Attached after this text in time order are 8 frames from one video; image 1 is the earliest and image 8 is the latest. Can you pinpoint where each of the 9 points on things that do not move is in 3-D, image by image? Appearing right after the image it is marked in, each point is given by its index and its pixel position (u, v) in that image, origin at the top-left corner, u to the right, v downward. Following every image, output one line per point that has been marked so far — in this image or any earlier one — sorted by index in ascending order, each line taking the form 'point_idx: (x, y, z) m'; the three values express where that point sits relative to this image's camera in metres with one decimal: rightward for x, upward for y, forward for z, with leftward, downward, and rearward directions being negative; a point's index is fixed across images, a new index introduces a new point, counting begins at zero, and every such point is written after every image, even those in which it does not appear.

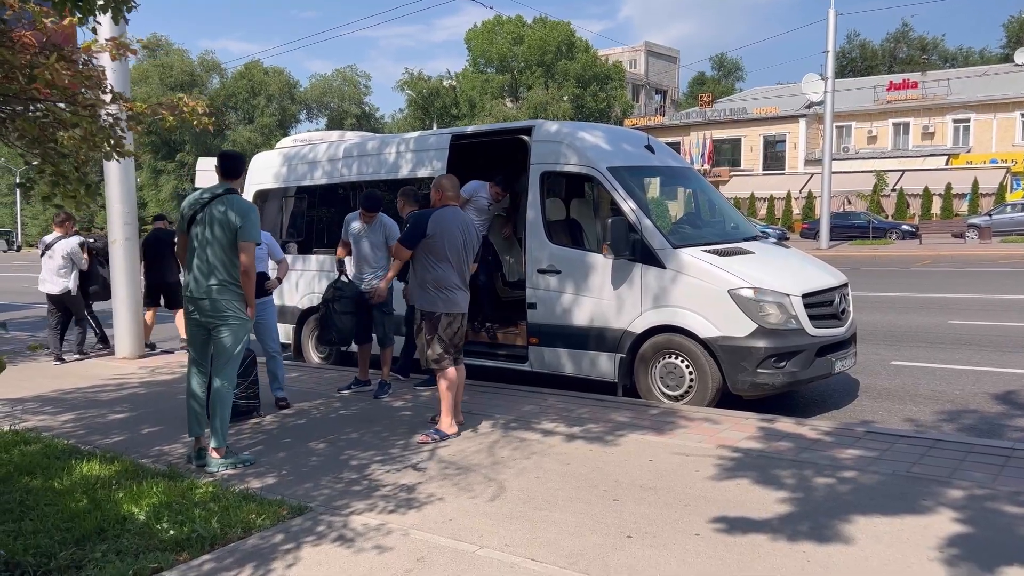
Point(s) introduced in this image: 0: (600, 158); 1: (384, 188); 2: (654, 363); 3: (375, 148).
0: (+0.8, +1.2, +7.8) m
1: (-1.5, +1.2, +9.3) m
2: (+1.2, -0.7, +7.3) m
3: (-1.6, +1.6, +9.5) m
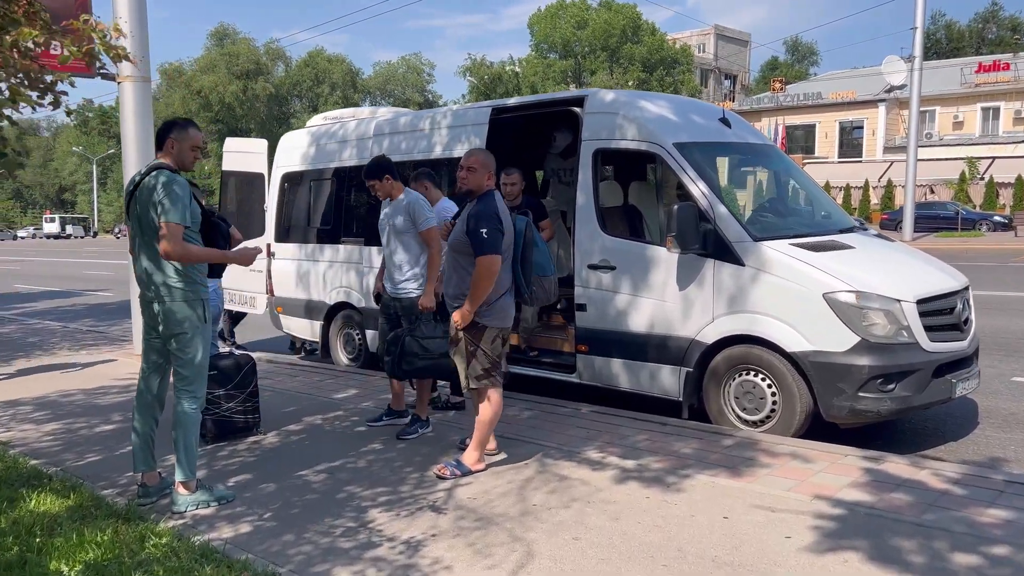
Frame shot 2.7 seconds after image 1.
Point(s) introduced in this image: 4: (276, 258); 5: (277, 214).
0: (+1.2, +1.2, +6.5) m
1: (-1.0, +1.2, +8.3) m
2: (+1.6, -0.7, +6.0) m
3: (-1.1, +1.7, +8.4) m
4: (-2.8, +0.4, +9.9) m
5: (-2.8, +0.9, +10.0) m
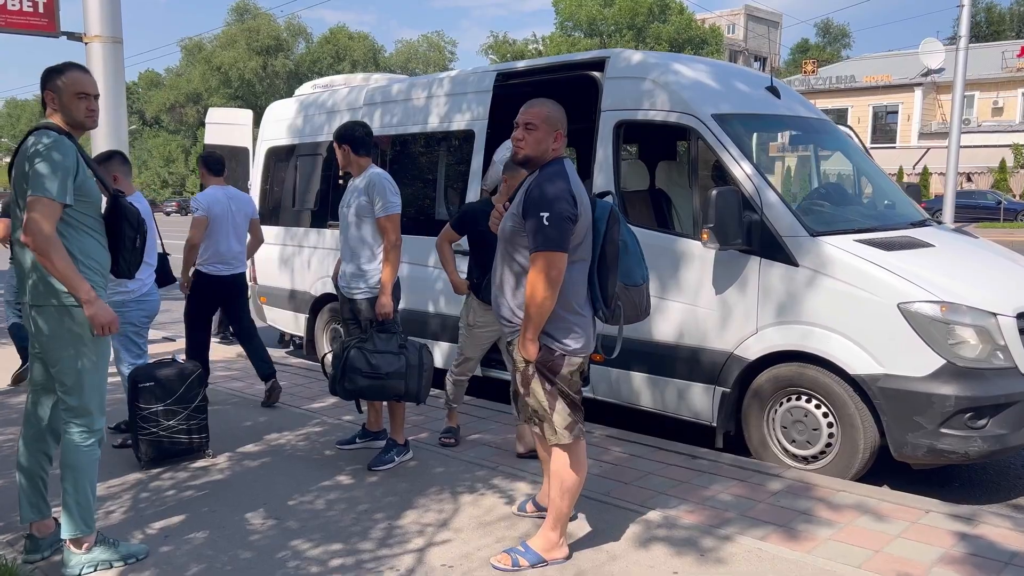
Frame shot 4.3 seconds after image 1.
0: (+1.2, +1.2, +5.4) m
1: (-0.9, +1.3, +7.2) m
2: (+1.6, -0.7, +4.9) m
3: (-1.0, +1.8, +7.3) m
4: (-2.7, +0.5, +8.9) m
5: (-2.7, +1.0, +9.0) m
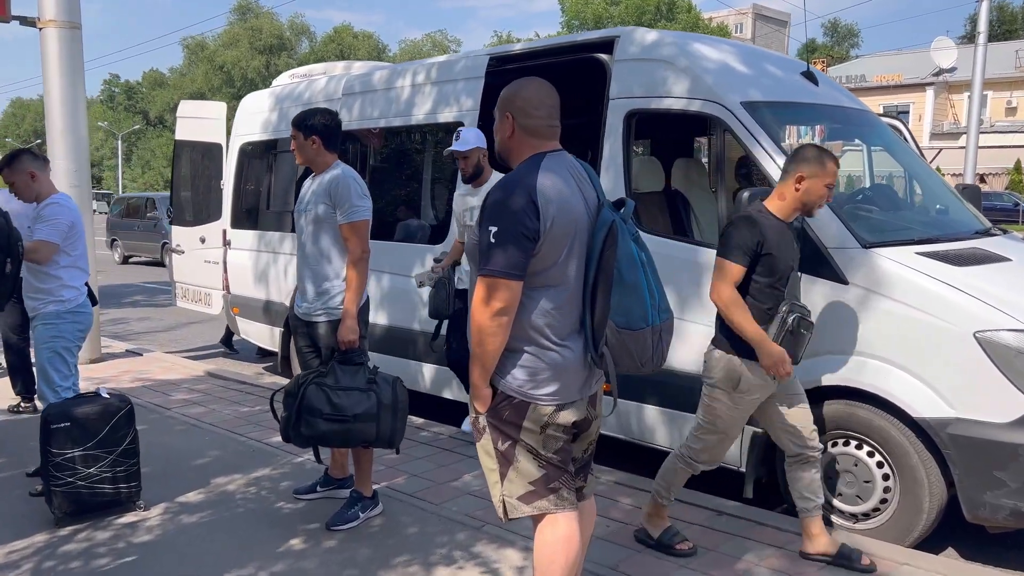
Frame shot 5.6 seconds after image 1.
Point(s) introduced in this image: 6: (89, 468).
0: (+1.2, +1.1, +4.6) m
1: (-0.9, +1.2, +6.4) m
2: (+1.5, -0.8, +4.1) m
3: (-1.0, +1.6, +6.5) m
4: (-2.7, +0.4, +8.1) m
5: (-2.7, +0.9, +8.2) m
6: (-2.1, -0.9, +4.0) m
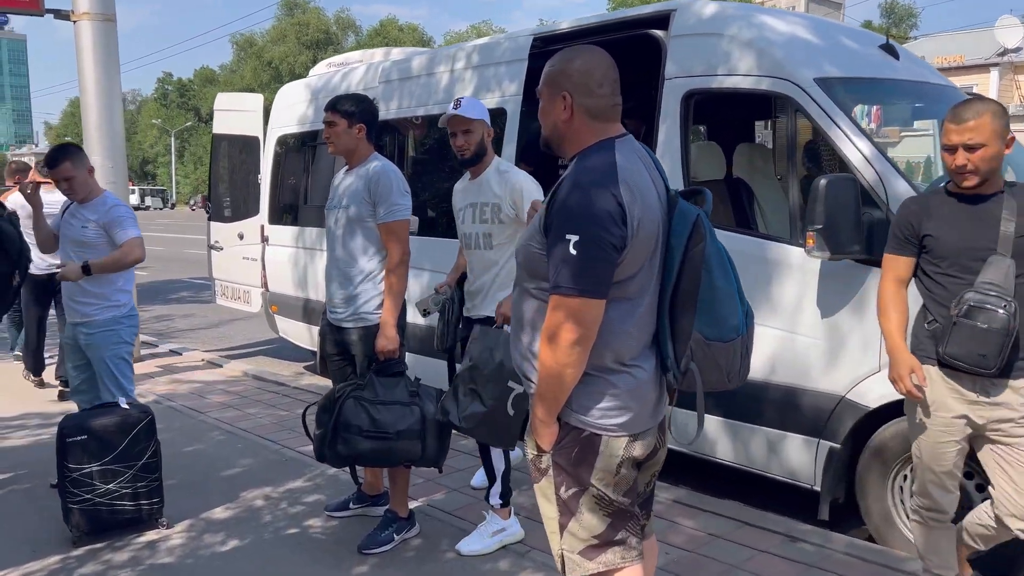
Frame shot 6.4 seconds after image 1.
0: (+1.4, +1.1, +4.1) m
1: (-0.6, +1.2, +6.0) m
2: (+1.7, -0.8, +3.6) m
3: (-0.7, +1.7, +6.1) m
4: (-2.3, +0.4, +7.9) m
5: (-2.3, +0.9, +7.9) m
6: (-1.9, -0.9, +3.8) m
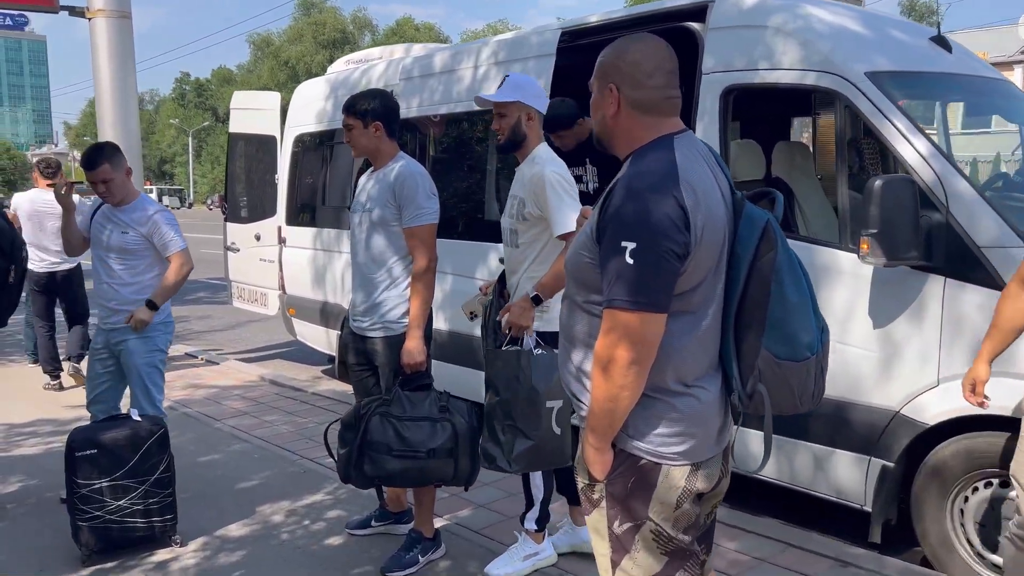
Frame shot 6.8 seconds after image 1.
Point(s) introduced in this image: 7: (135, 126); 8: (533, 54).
0: (+1.6, +1.1, +3.8) m
1: (-0.4, +1.2, +5.8) m
2: (+1.9, -0.8, +3.4) m
3: (-0.5, +1.6, +5.9) m
4: (-2.1, +0.4, +7.7) m
5: (-2.1, +0.9, +7.7) m
6: (-1.7, -0.9, +3.6) m
7: (-3.5, +1.5, +7.7) m
8: (+0.1, +1.5, +5.3) m
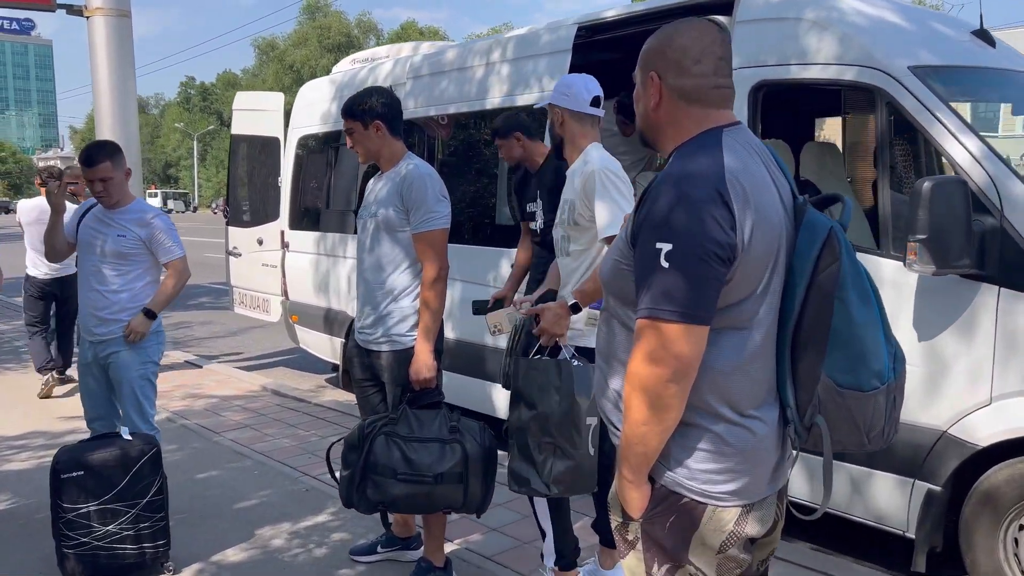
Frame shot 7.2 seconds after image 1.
0: (+1.6, +1.1, +3.6) m
1: (-0.3, +1.1, +5.6) m
2: (+1.9, -0.9, +3.1) m
3: (-0.4, +1.6, +5.7) m
4: (-2.0, +0.3, +7.4) m
5: (-2.0, +0.9, +7.5) m
6: (-1.7, -1.0, +3.3) m
7: (-3.4, +1.4, +7.4) m
8: (+0.2, +1.4, +5.0) m
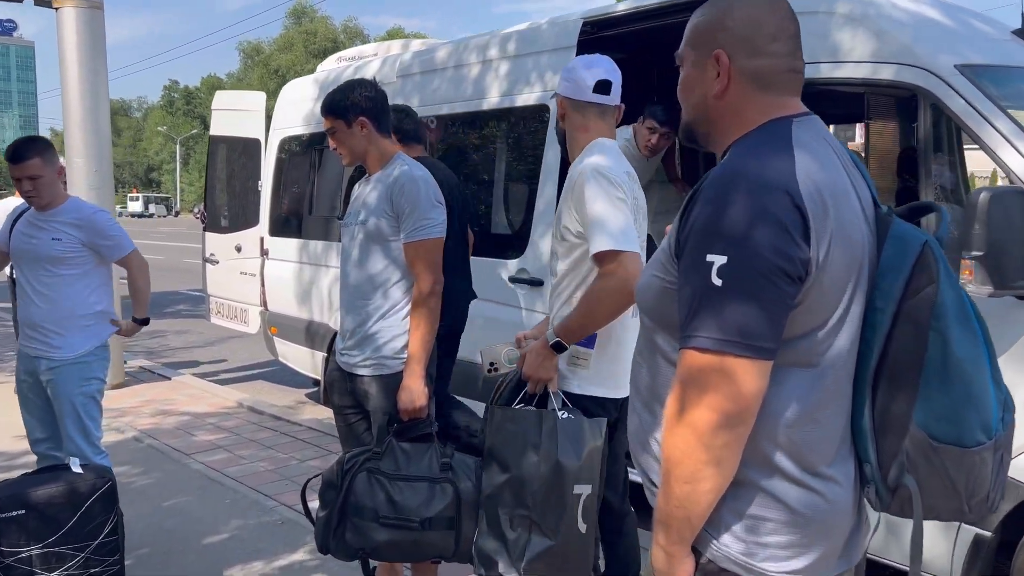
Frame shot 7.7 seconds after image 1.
0: (+1.7, +1.0, +3.3) m
1: (-0.3, +1.0, +5.2) m
2: (+1.9, -1.0, +2.8) m
3: (-0.4, +1.5, +5.3) m
4: (-2.1, +0.3, +7.0) m
5: (-2.1, +0.8, +7.1) m
6: (-1.6, -1.0, +2.9) m
7: (-3.5, +1.4, +7.0) m
8: (+0.2, +1.4, +4.7) m
